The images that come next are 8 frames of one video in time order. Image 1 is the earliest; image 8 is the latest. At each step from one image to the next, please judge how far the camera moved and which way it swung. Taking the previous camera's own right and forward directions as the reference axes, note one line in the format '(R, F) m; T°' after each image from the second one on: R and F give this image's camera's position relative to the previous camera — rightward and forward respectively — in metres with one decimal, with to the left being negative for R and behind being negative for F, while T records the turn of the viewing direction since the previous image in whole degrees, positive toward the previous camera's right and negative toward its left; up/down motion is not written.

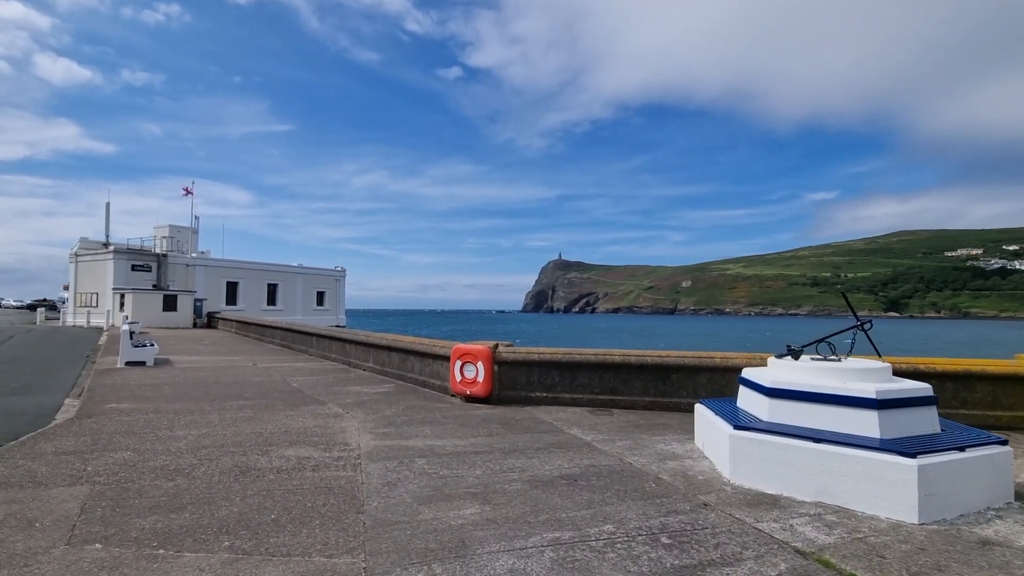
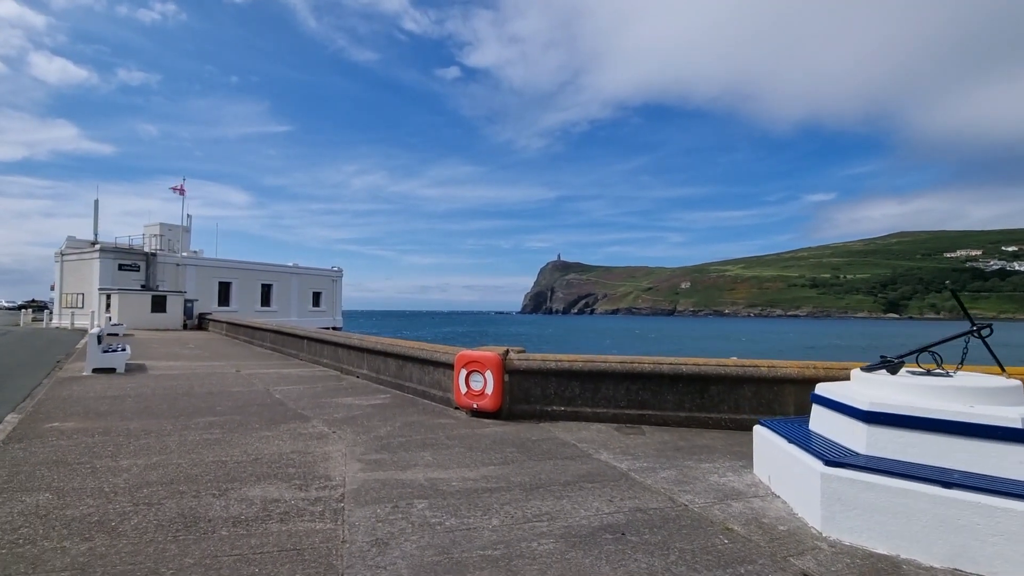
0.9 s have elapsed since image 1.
(-0.2, +1.1) m; 0°
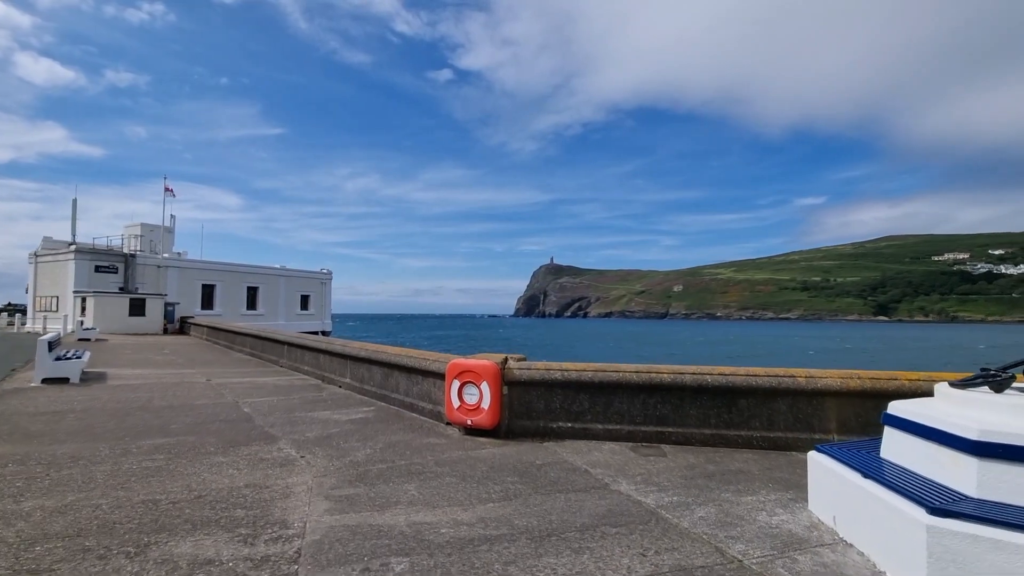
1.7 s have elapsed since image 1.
(-0.1, +0.9) m; +1°
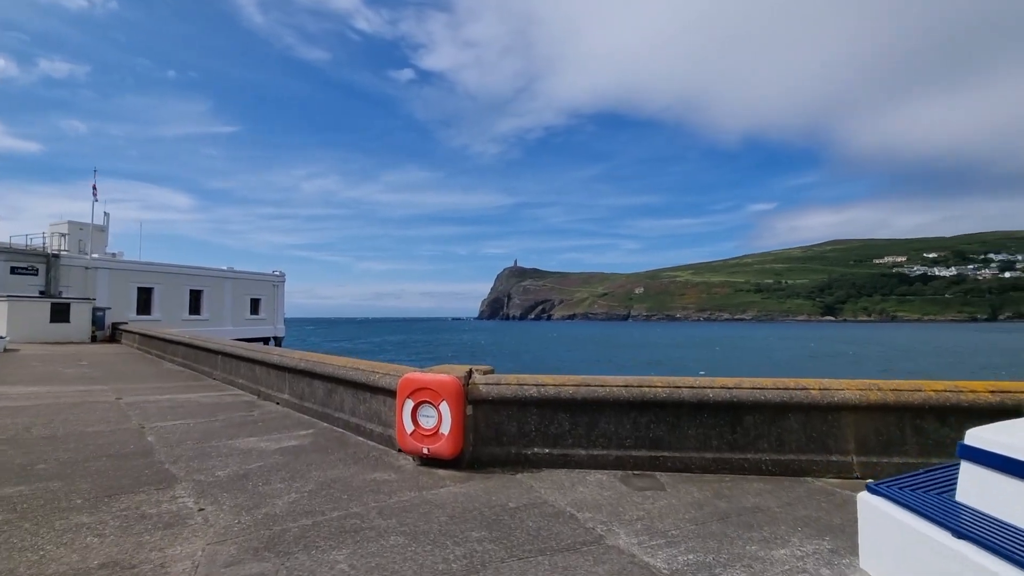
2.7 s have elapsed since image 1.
(0.0, +1.1) m; +4°
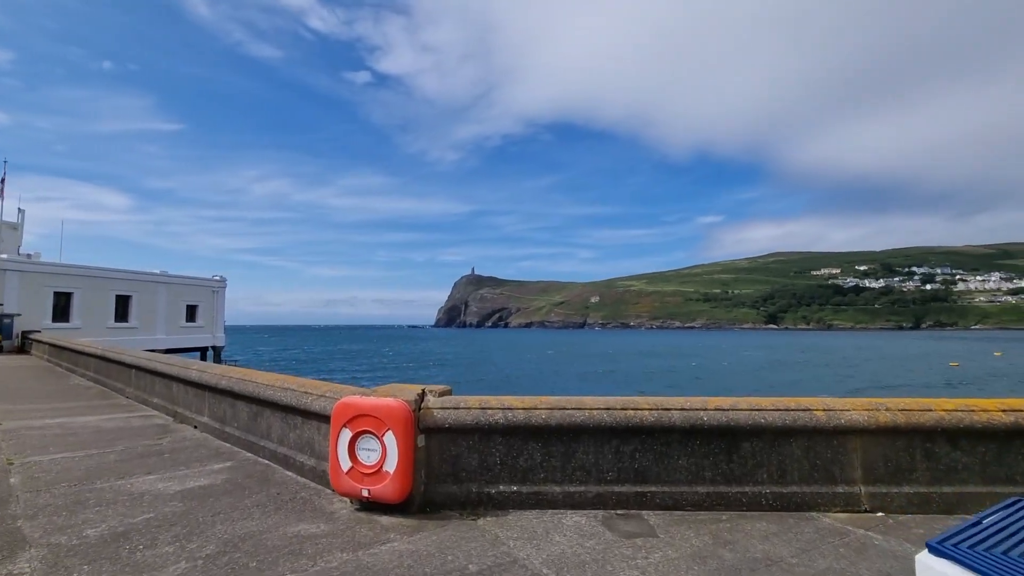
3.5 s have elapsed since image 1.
(0.0, +0.8) m; +5°
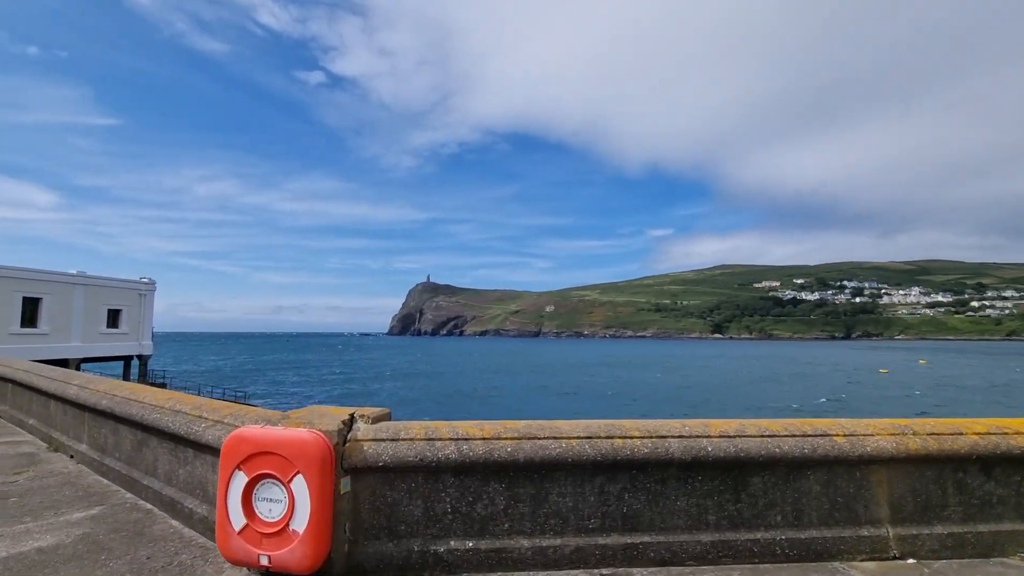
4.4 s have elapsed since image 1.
(0.0, +1.0) m; +5°
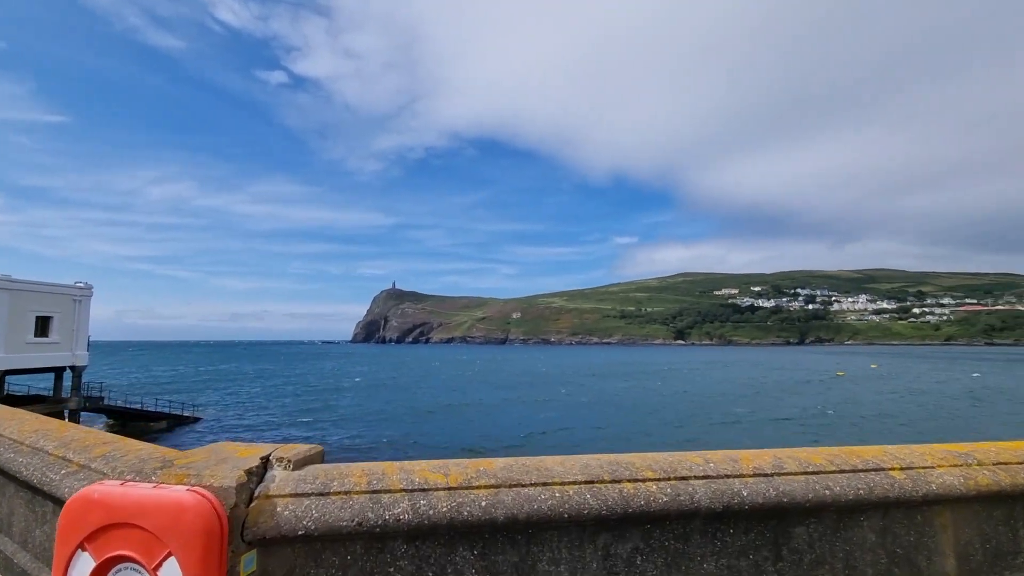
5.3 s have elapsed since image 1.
(0.0, +0.9) m; +4°
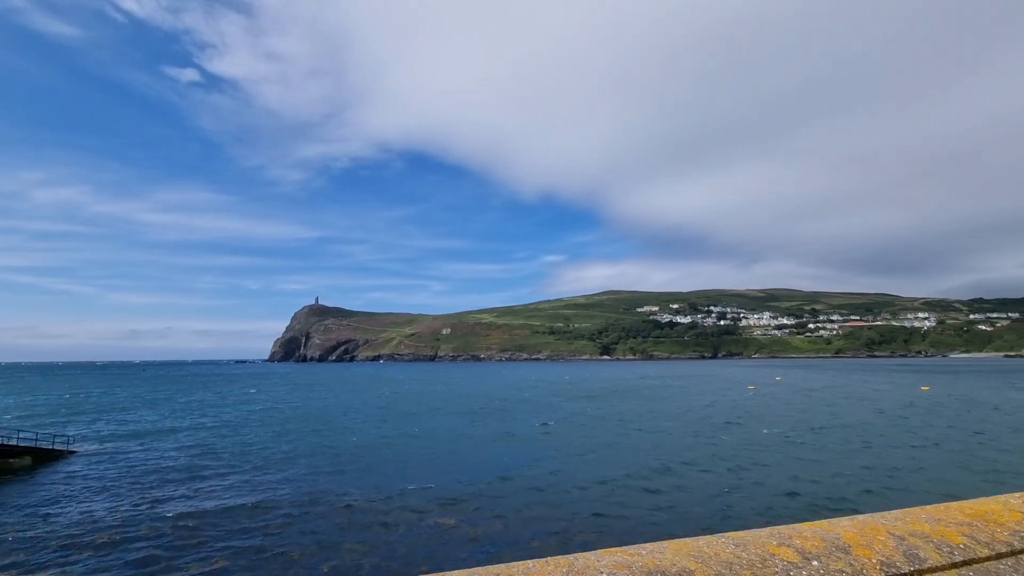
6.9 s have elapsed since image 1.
(-0.1, +1.3) m; +8°
